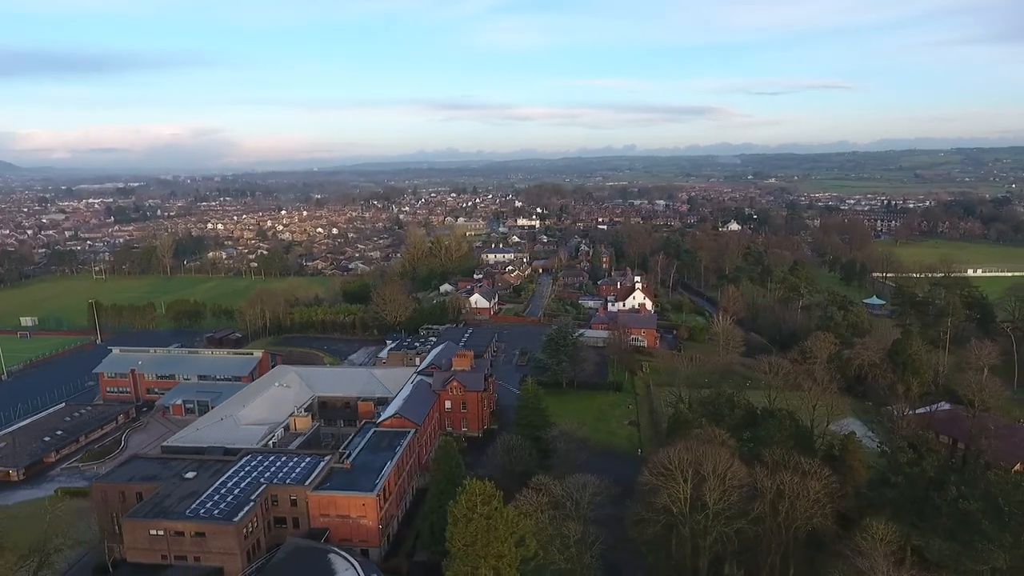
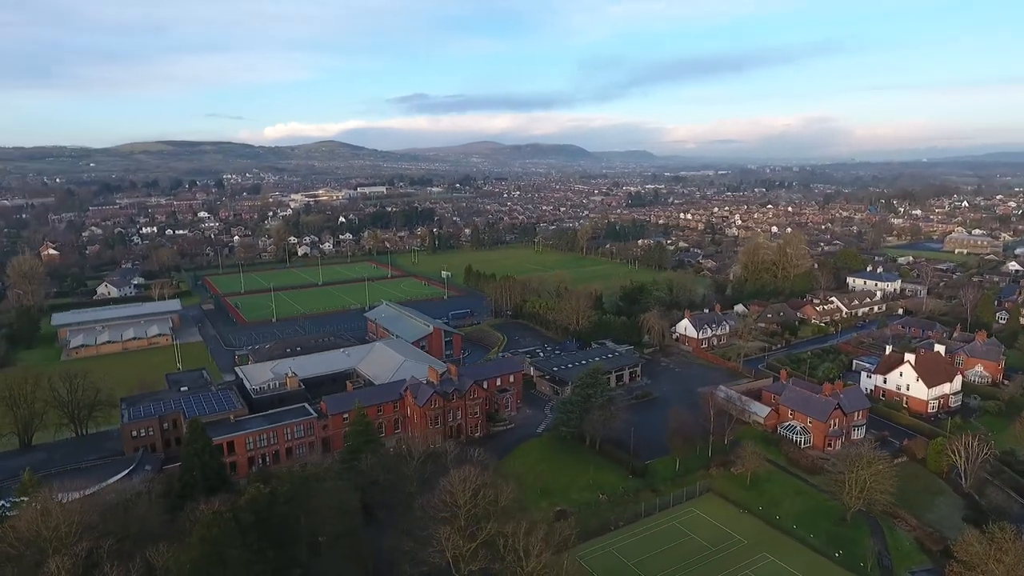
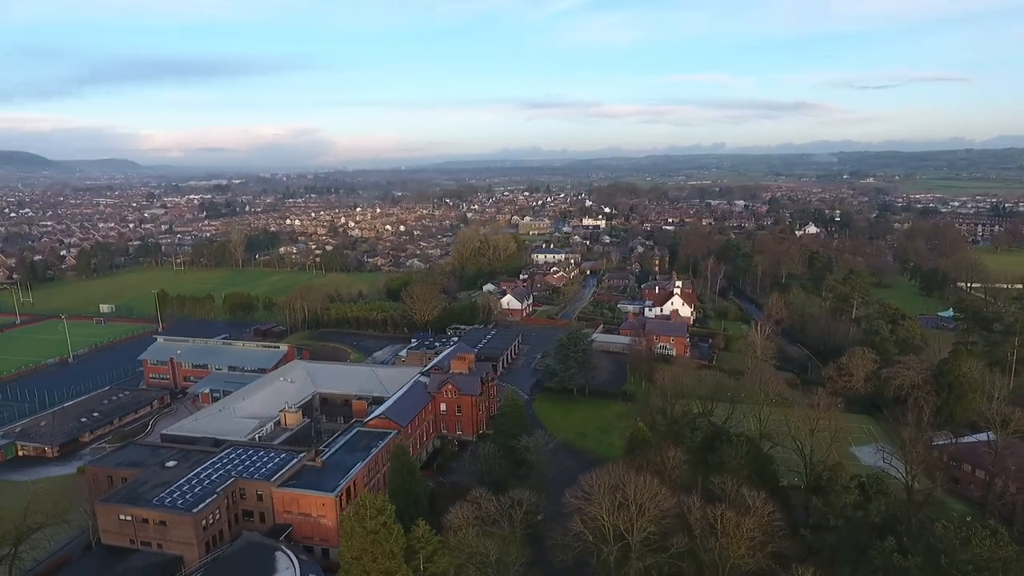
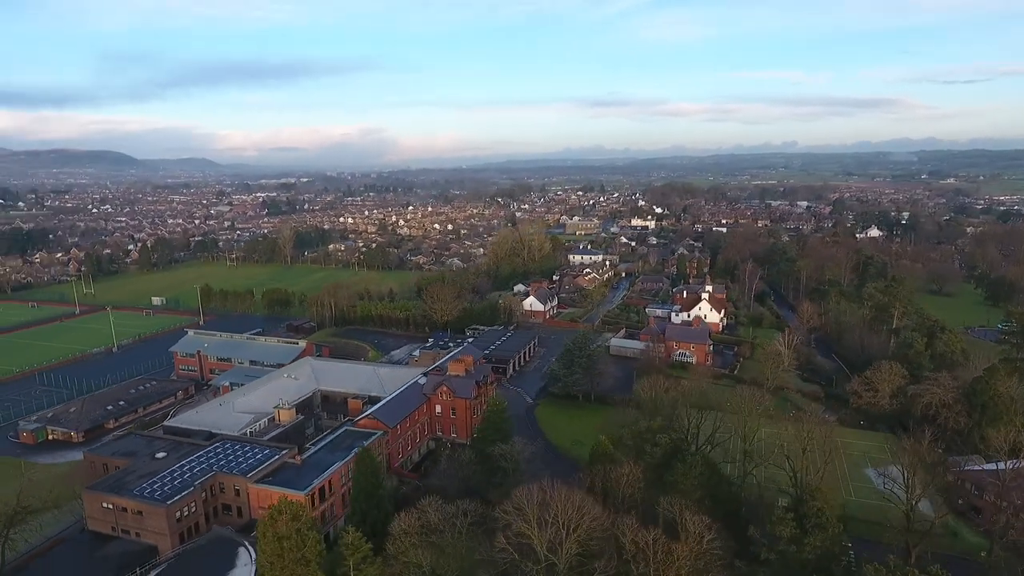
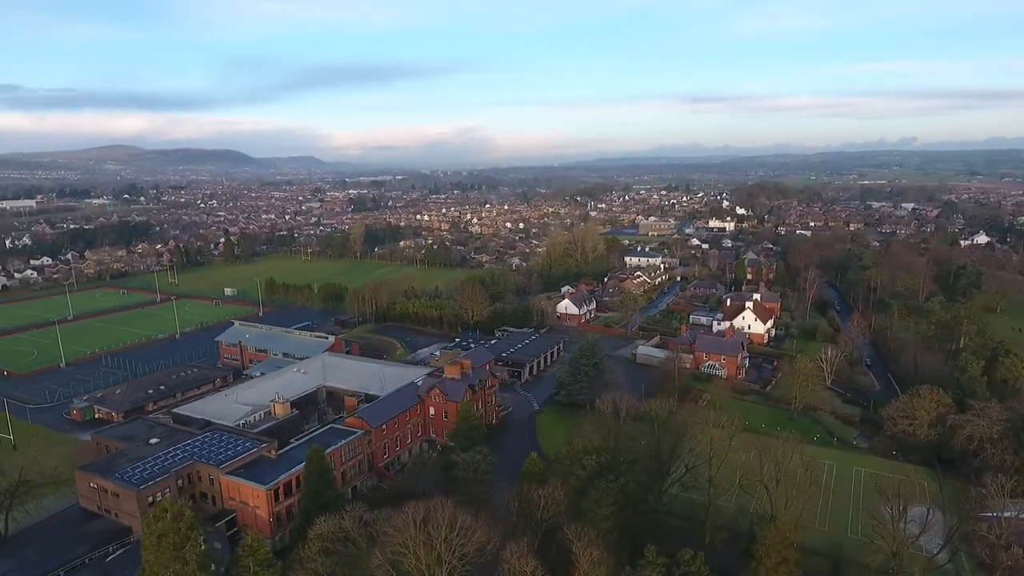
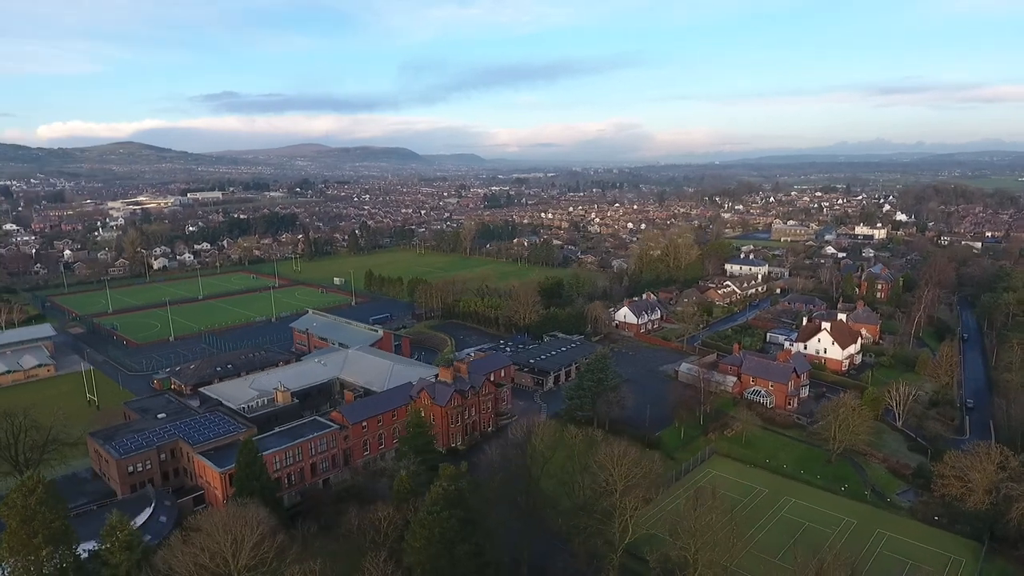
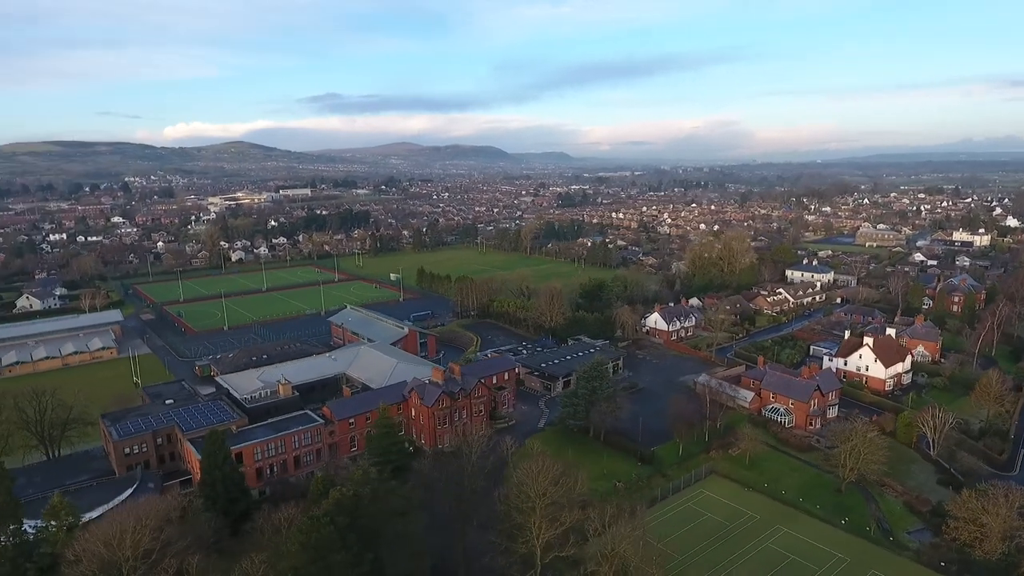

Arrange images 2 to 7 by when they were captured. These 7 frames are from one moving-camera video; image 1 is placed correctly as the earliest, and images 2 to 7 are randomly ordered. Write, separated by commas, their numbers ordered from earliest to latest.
3, 4, 5, 6, 7, 2
